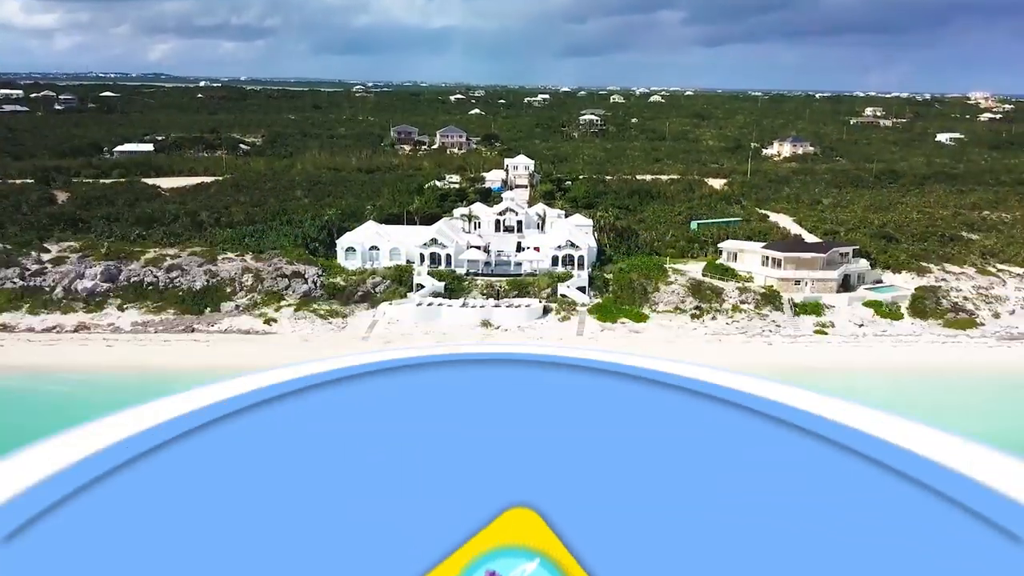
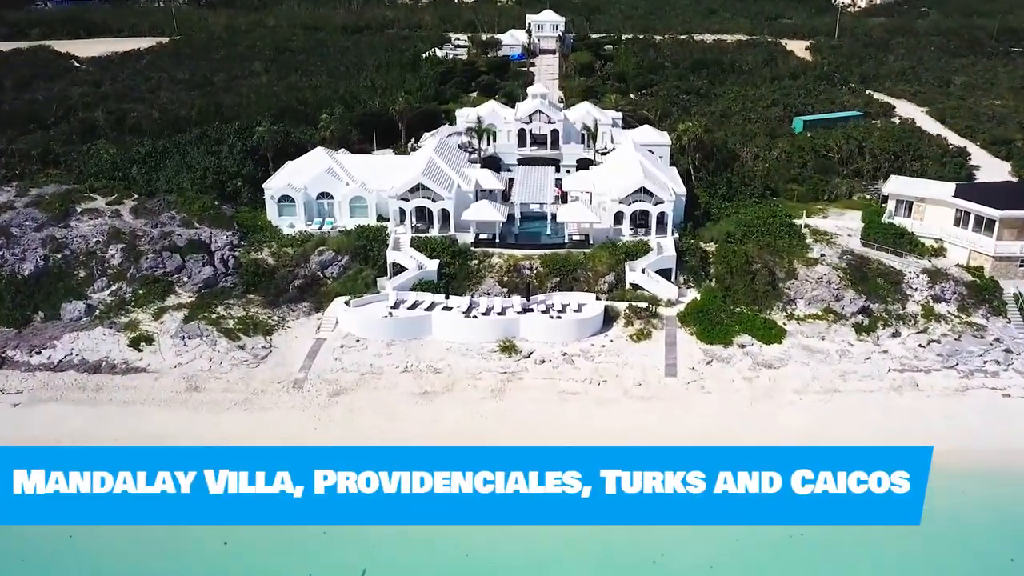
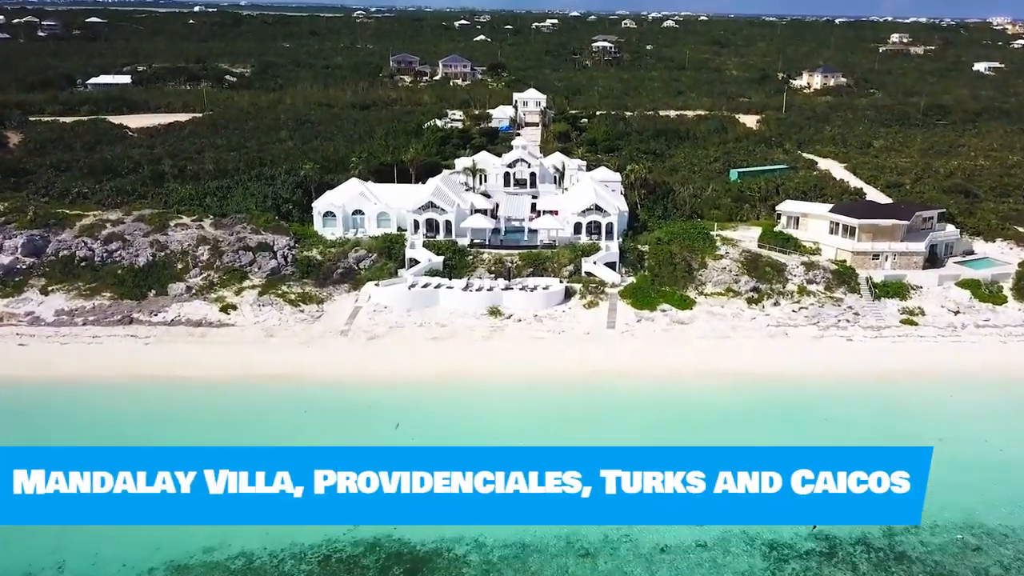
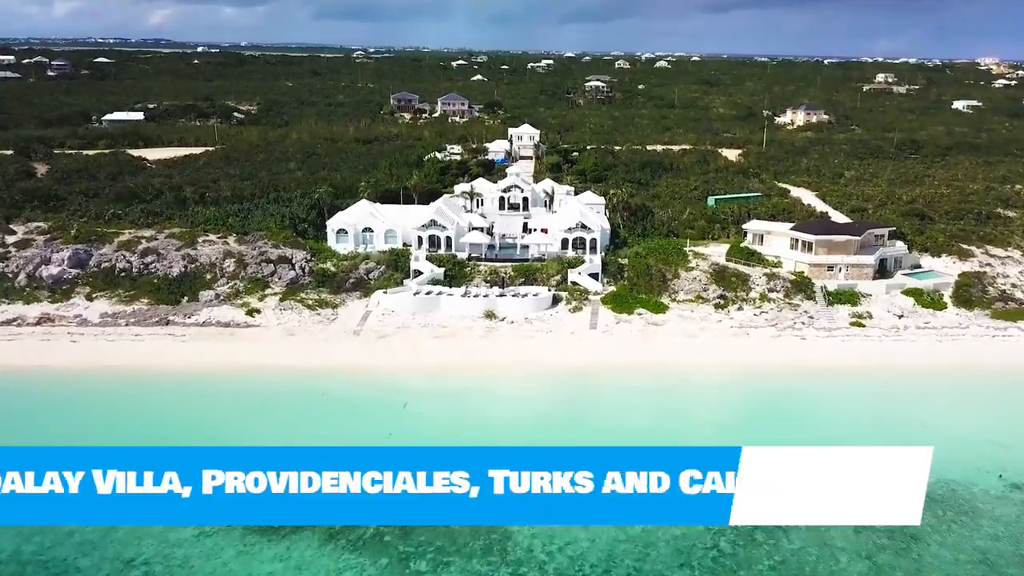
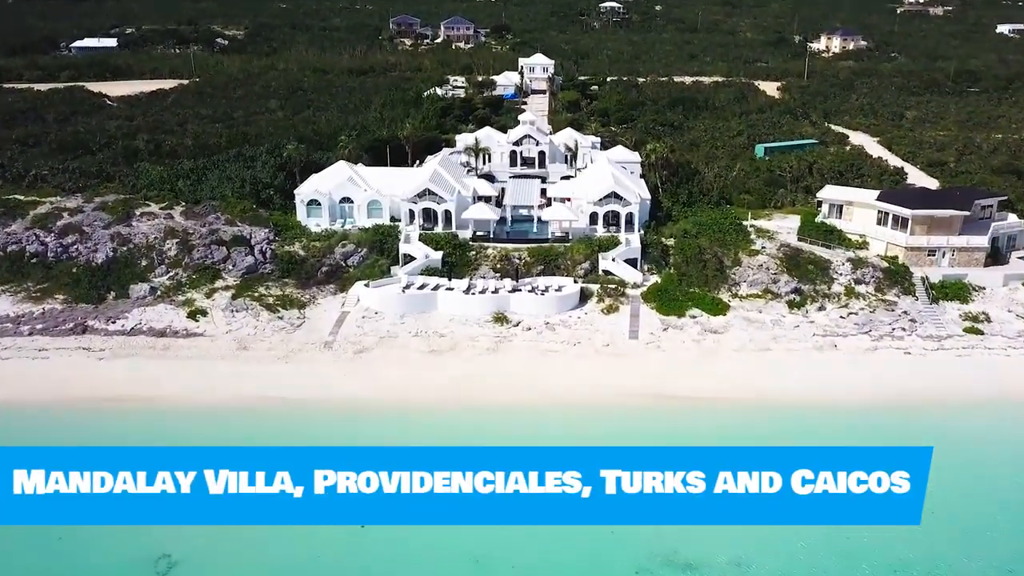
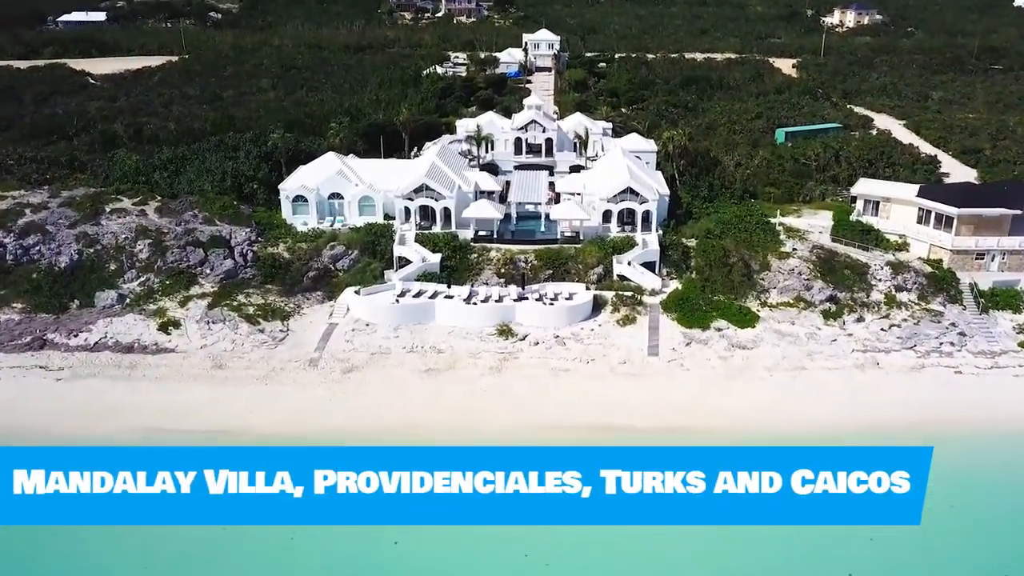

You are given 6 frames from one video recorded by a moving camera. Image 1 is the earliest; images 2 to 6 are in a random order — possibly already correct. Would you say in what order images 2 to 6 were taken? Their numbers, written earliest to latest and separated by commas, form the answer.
4, 3, 5, 6, 2
